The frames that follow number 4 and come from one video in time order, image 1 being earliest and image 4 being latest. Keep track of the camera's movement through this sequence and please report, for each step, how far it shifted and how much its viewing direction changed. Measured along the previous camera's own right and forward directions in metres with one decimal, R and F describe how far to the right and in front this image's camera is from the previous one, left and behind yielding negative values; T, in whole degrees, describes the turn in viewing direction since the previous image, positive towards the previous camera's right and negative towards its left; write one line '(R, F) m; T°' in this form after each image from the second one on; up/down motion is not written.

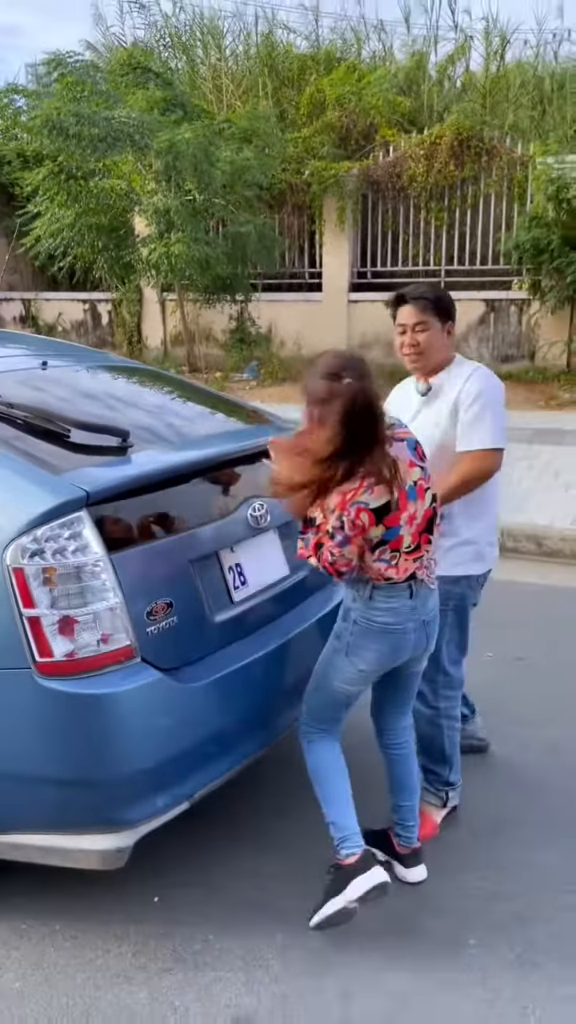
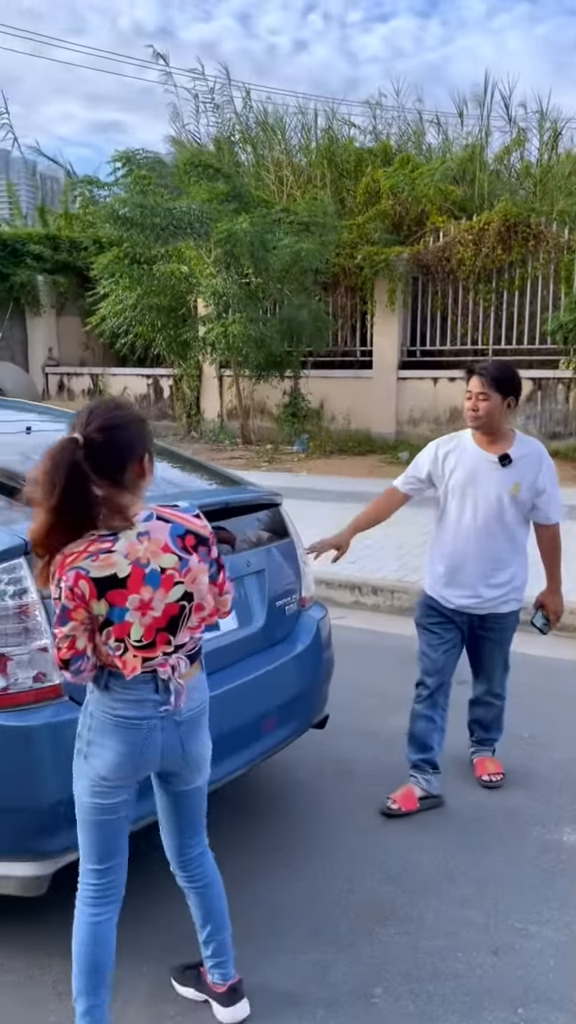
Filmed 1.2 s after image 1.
(+0.5, -0.2) m; -5°
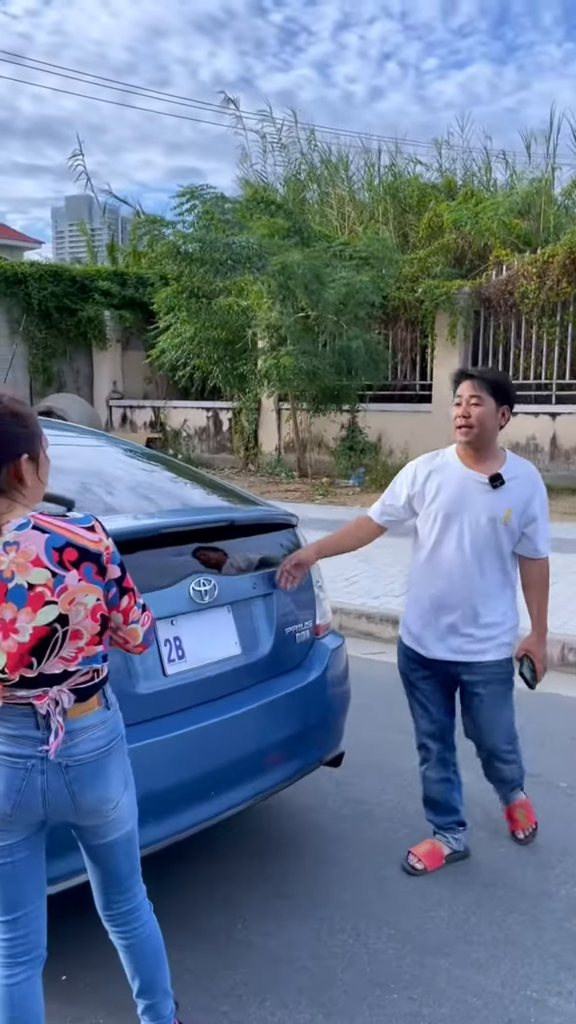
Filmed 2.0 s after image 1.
(+0.2, +0.2) m; -5°
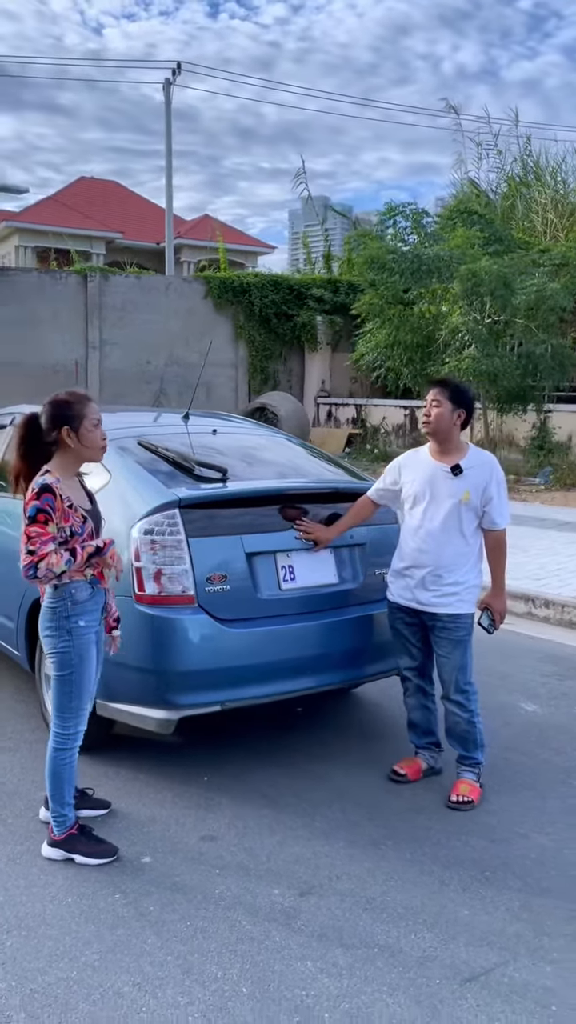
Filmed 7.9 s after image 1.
(+0.6, -1.1) m; -15°
